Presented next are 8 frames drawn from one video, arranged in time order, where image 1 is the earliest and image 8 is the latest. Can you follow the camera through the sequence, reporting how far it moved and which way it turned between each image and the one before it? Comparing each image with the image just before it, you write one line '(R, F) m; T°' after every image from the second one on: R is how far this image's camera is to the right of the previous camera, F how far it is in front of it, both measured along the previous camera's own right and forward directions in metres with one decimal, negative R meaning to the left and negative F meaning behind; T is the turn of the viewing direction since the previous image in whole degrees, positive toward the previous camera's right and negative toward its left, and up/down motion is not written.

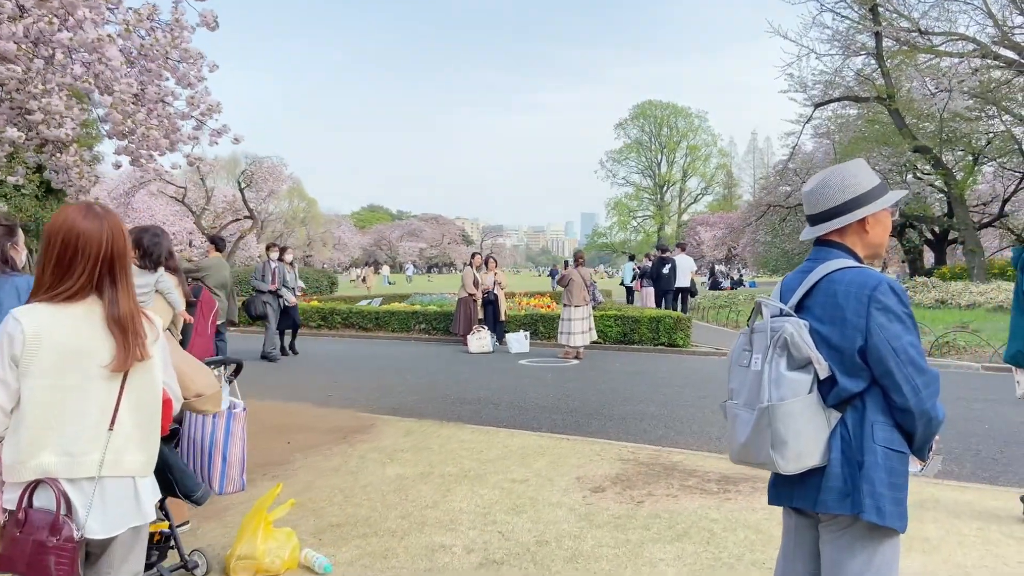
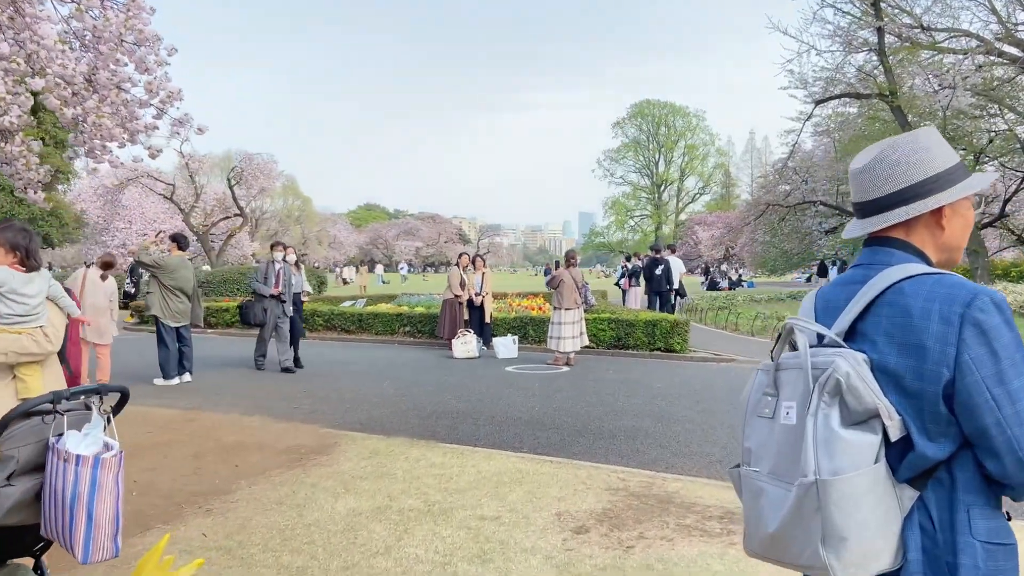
(+0.1, +0.6) m; 0°
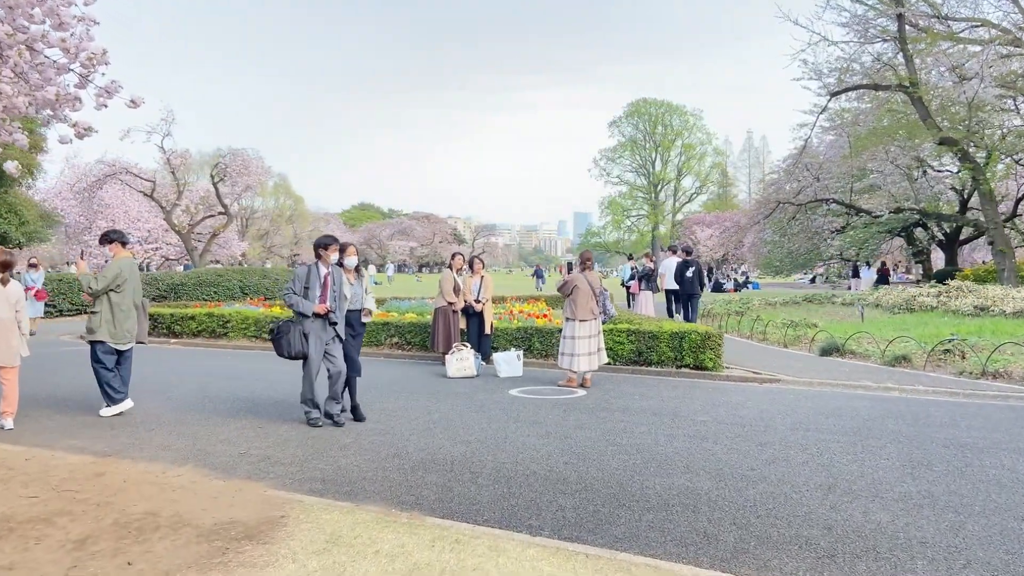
(-0.1, +1.5) m; 0°
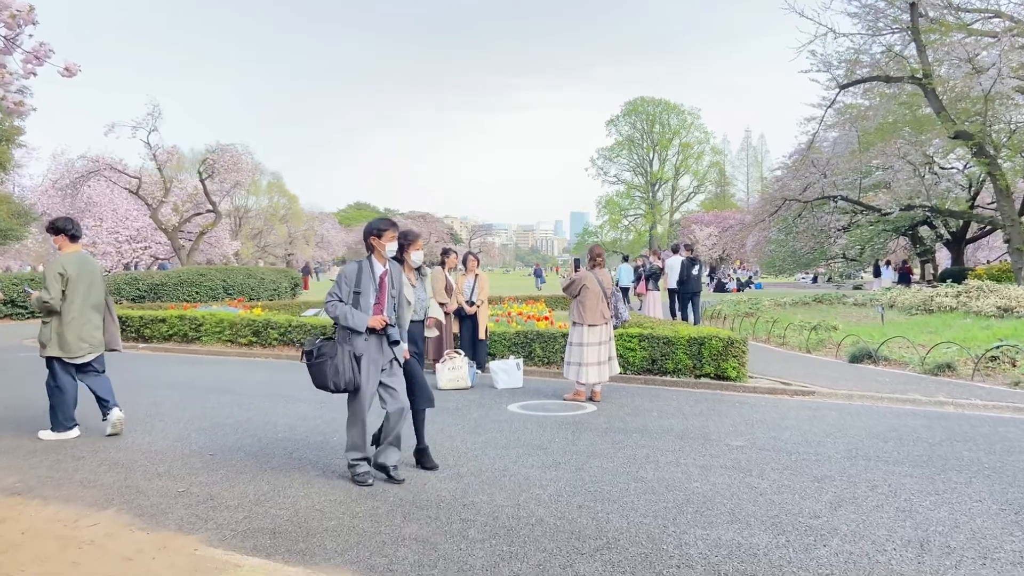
(0.0, +1.0) m; 0°
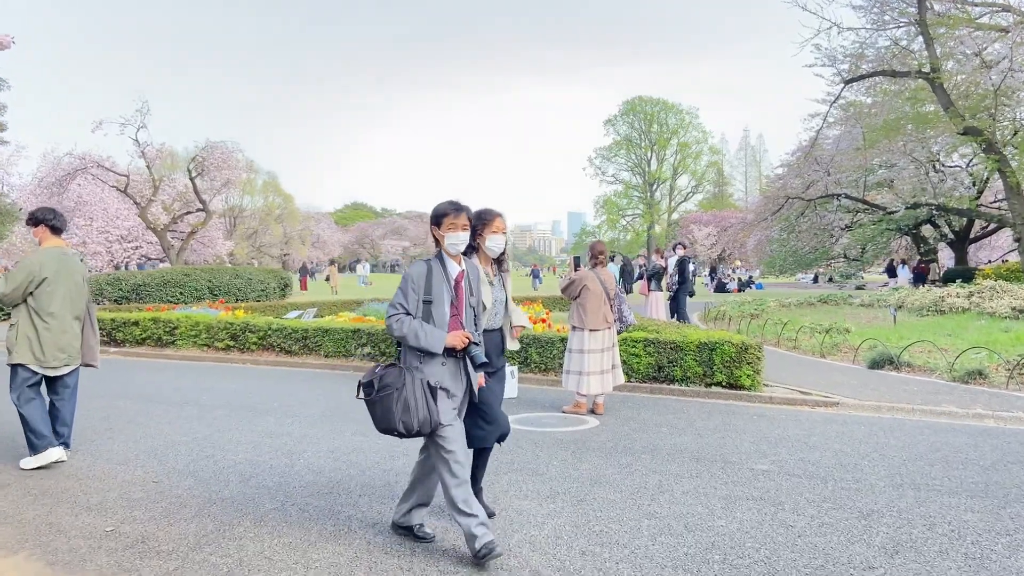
(0.0, +0.7) m; 0°
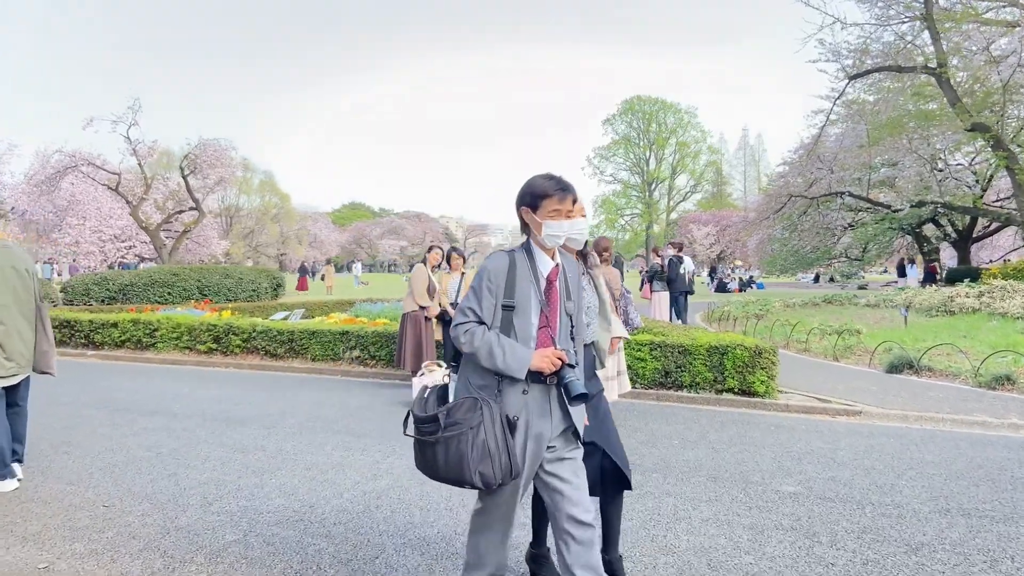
(0.0, +0.5) m; 0°
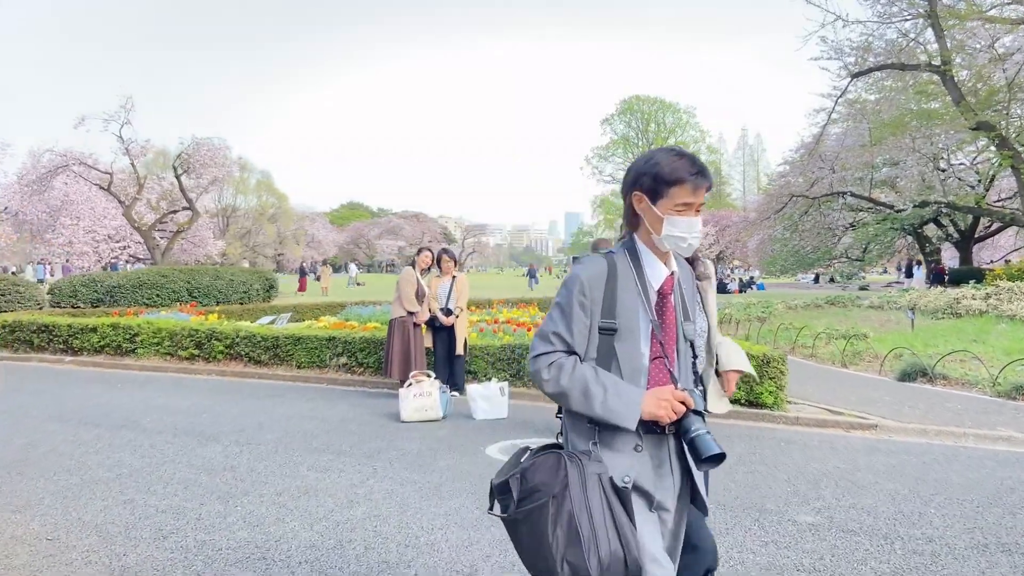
(0.0, +0.4) m; 0°
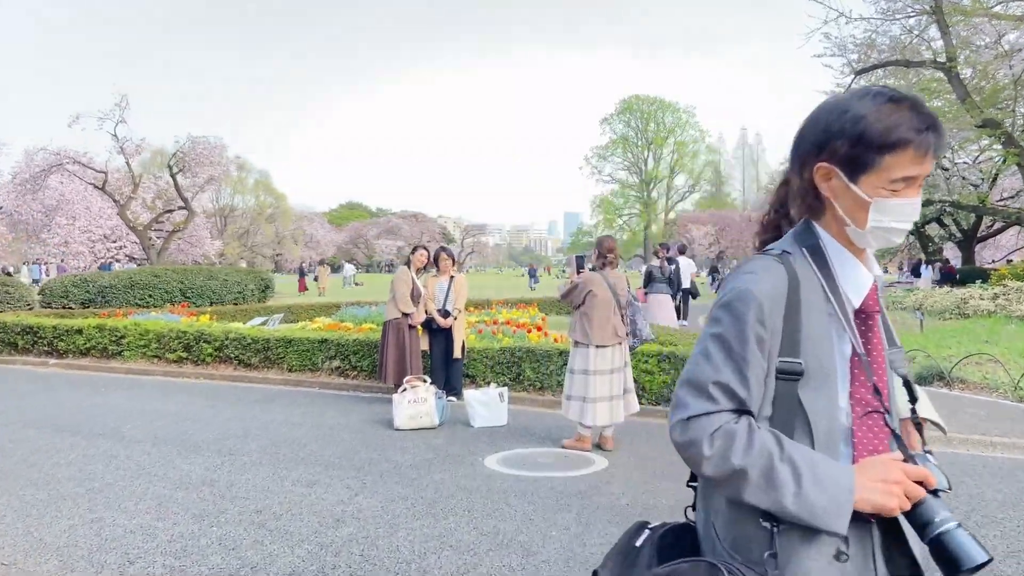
(0.0, +0.3) m; 0°
